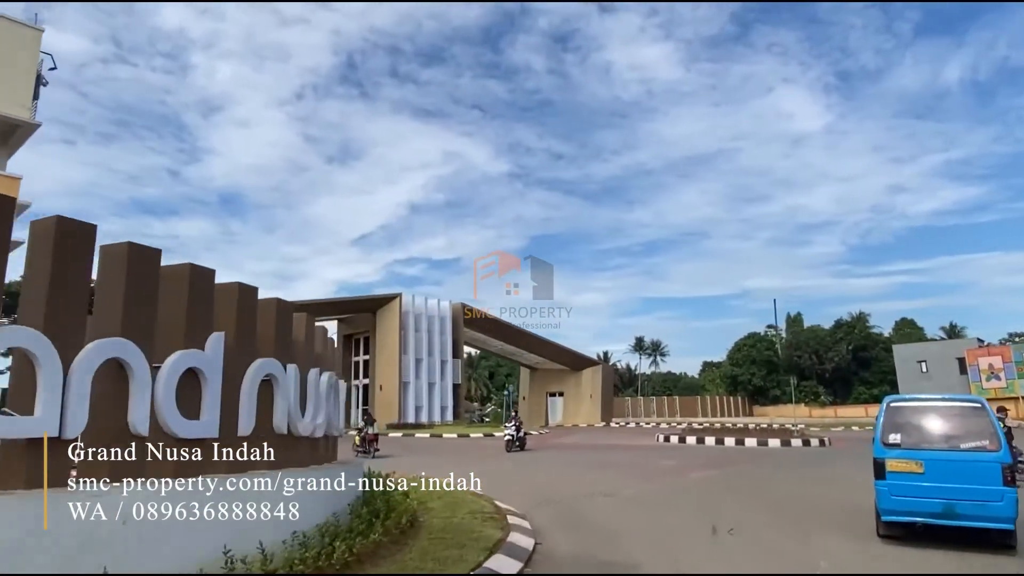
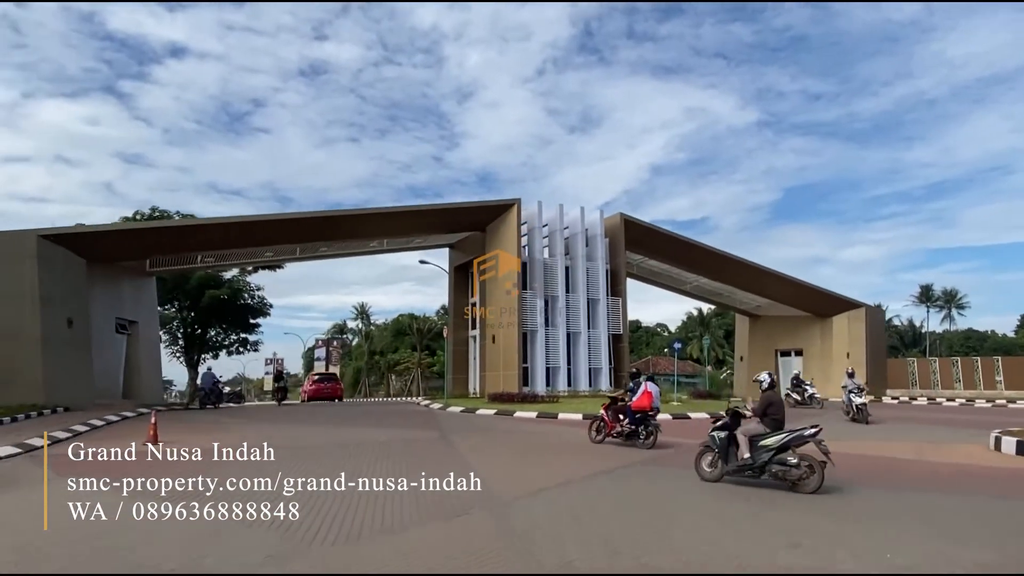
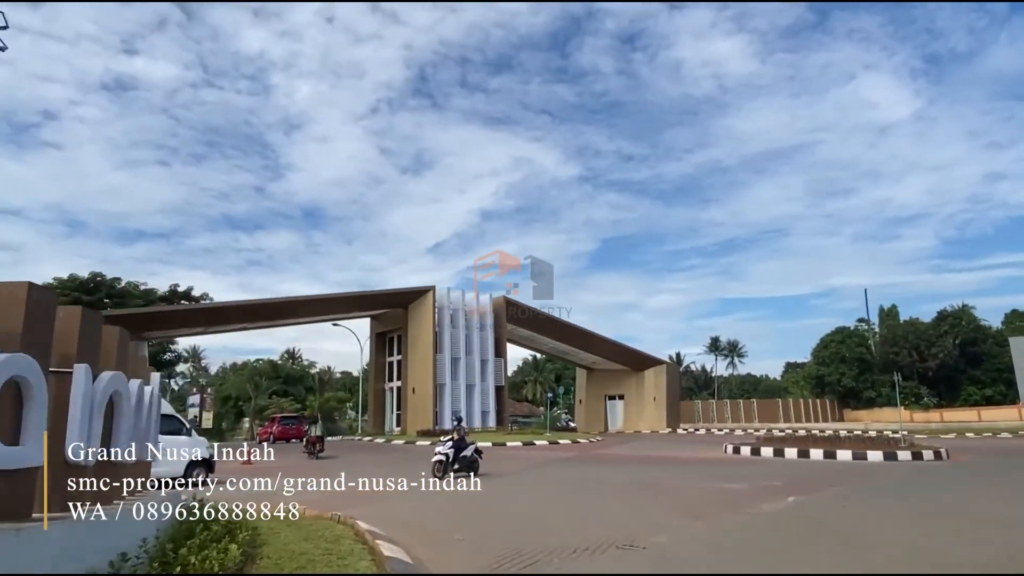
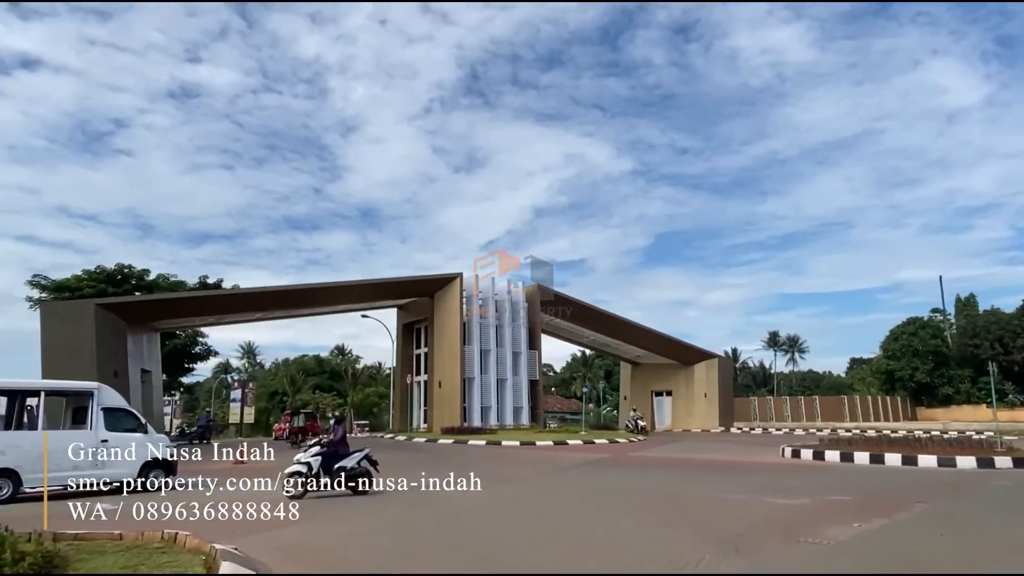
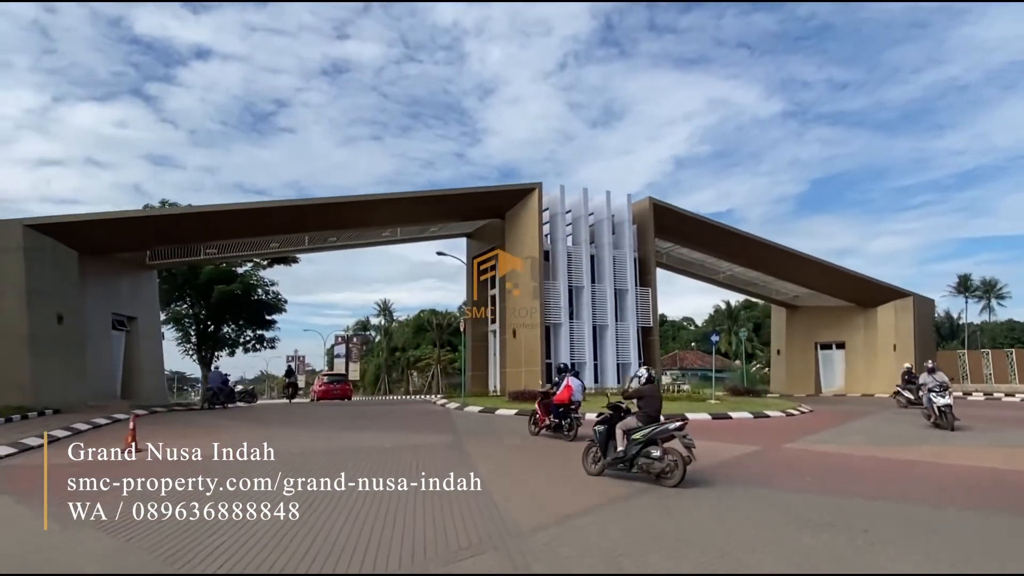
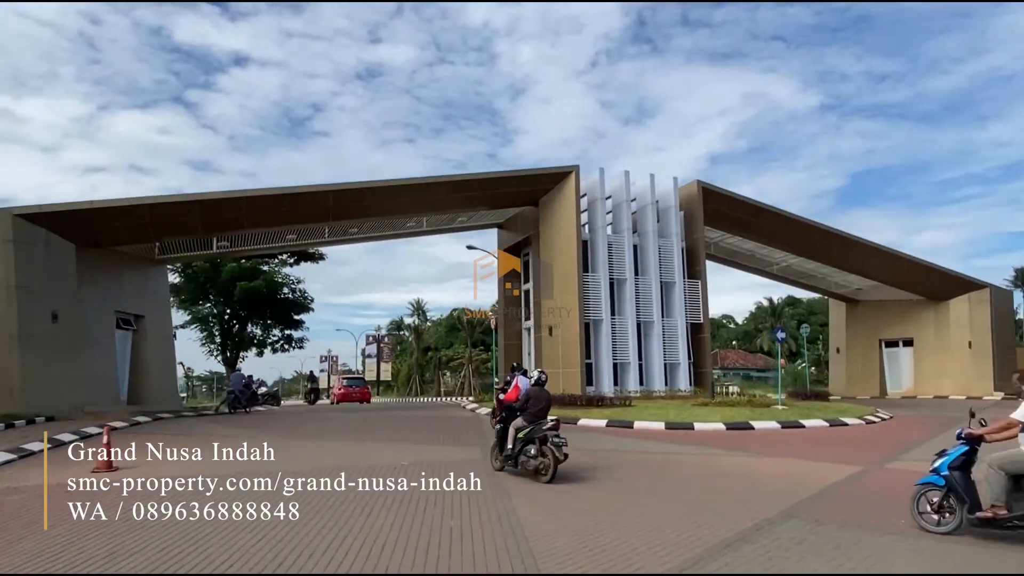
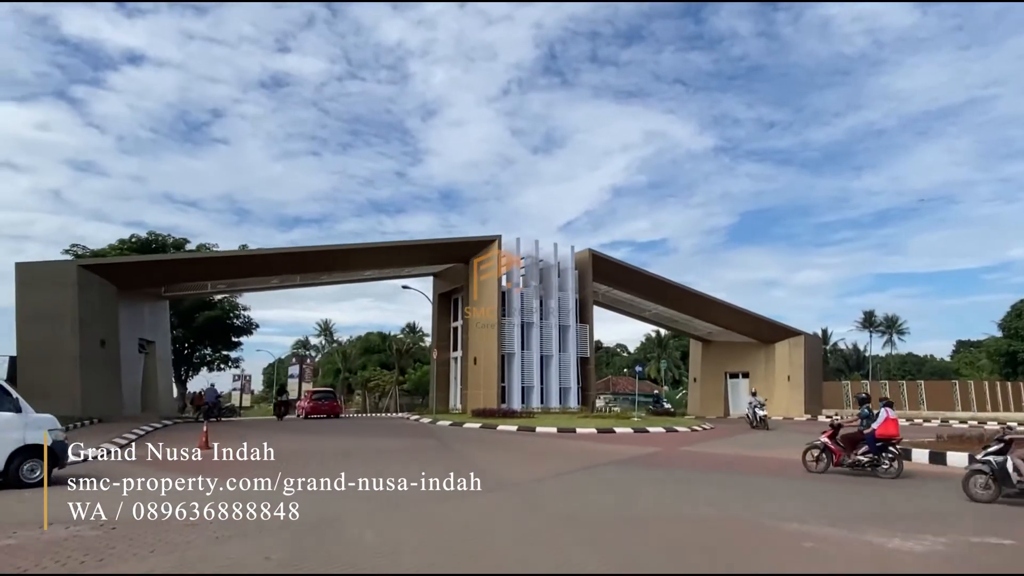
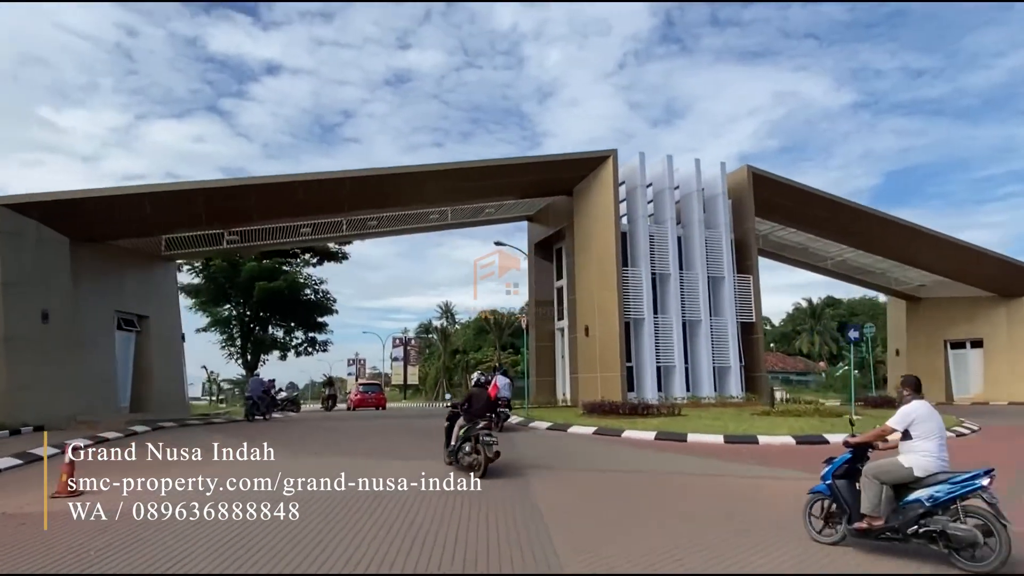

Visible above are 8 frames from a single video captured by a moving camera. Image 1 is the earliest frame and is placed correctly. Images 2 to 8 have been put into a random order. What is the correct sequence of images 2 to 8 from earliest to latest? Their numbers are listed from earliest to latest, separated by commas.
3, 4, 7, 2, 5, 6, 8
